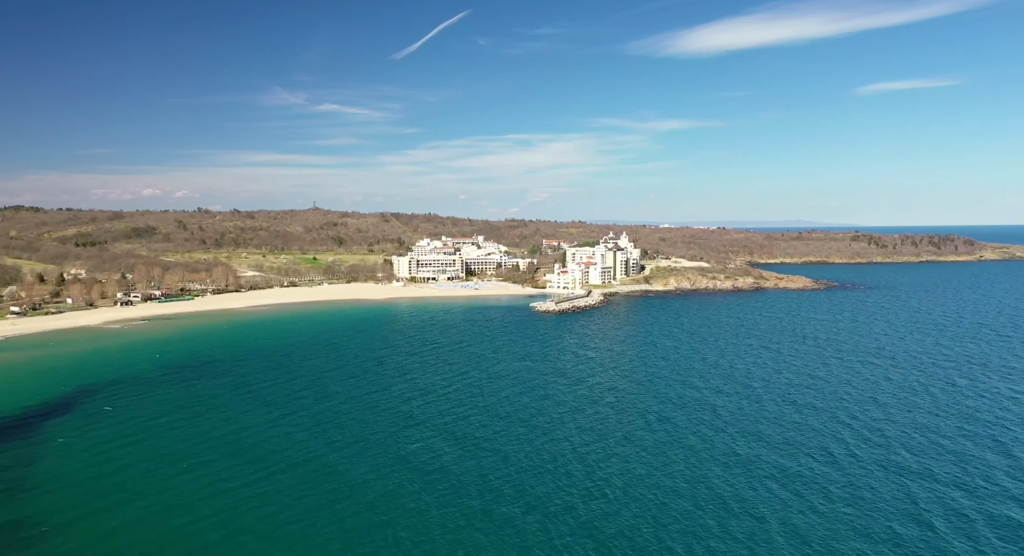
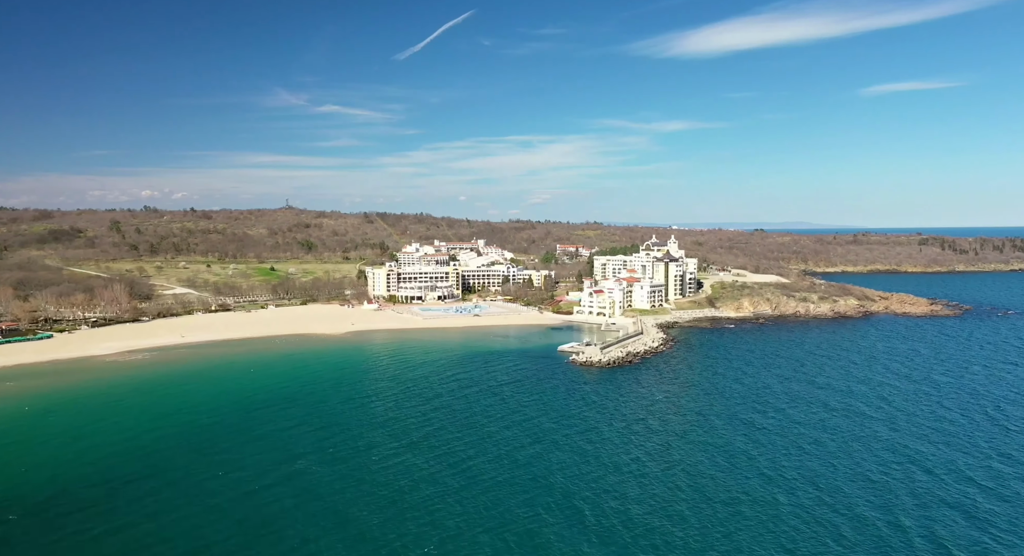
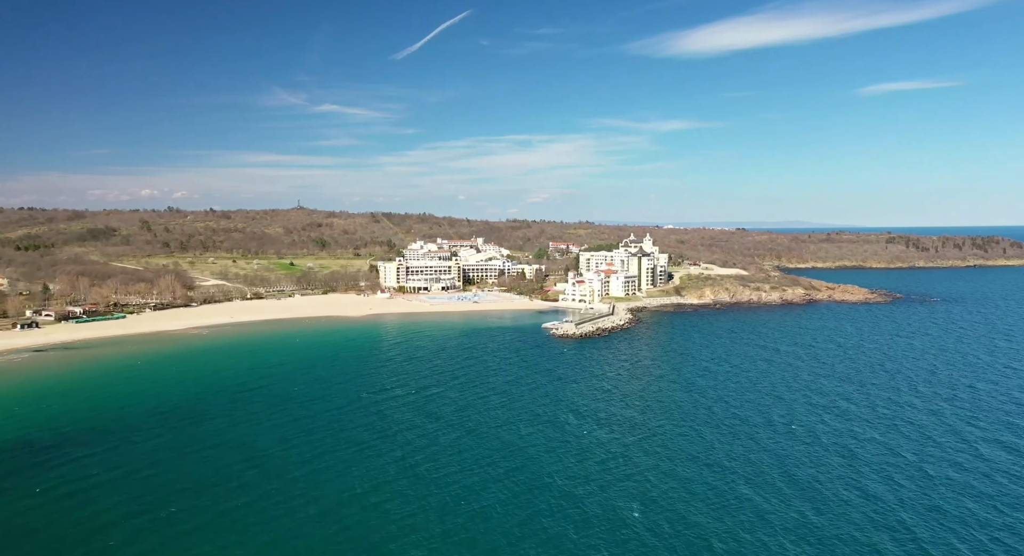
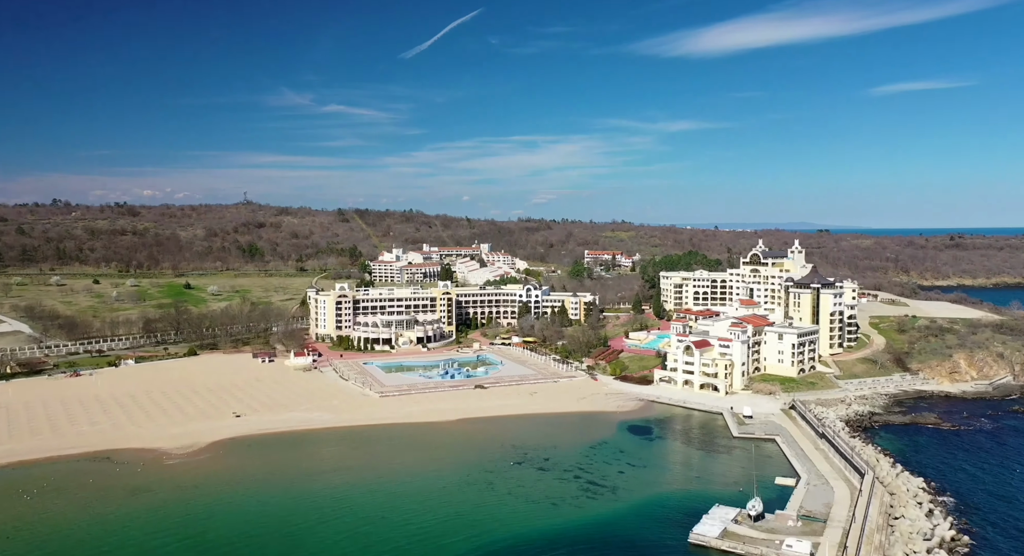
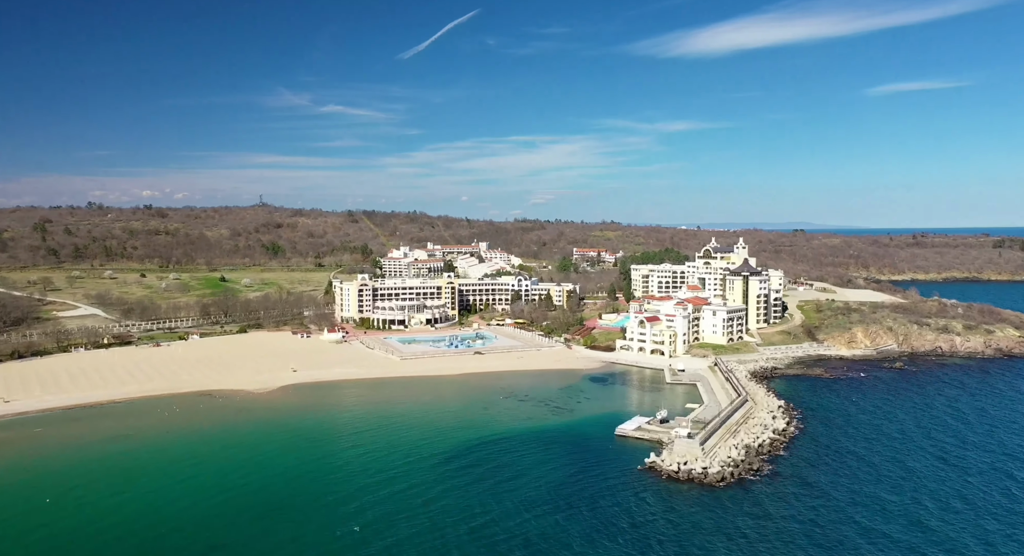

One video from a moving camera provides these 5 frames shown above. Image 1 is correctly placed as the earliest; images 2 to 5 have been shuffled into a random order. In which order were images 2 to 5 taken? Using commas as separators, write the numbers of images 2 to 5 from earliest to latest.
3, 2, 5, 4
